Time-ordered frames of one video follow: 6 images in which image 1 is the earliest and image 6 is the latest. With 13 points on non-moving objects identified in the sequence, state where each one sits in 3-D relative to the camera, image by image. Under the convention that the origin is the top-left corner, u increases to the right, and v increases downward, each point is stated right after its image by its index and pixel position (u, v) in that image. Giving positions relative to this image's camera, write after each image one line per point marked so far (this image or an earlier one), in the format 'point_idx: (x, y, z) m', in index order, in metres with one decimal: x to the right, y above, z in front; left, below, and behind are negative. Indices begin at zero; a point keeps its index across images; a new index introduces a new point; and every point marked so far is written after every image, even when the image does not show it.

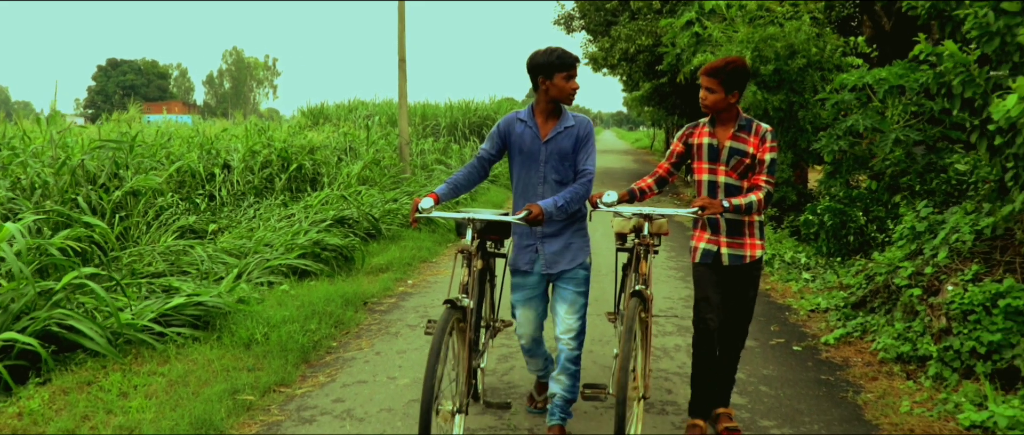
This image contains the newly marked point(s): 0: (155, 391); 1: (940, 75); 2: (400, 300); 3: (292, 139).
0: (-1.3, -0.6, +4.3) m
1: (+2.3, +0.8, +6.2) m
2: (-0.6, -0.5, +6.5) m
3: (-2.6, +0.9, +13.3) m
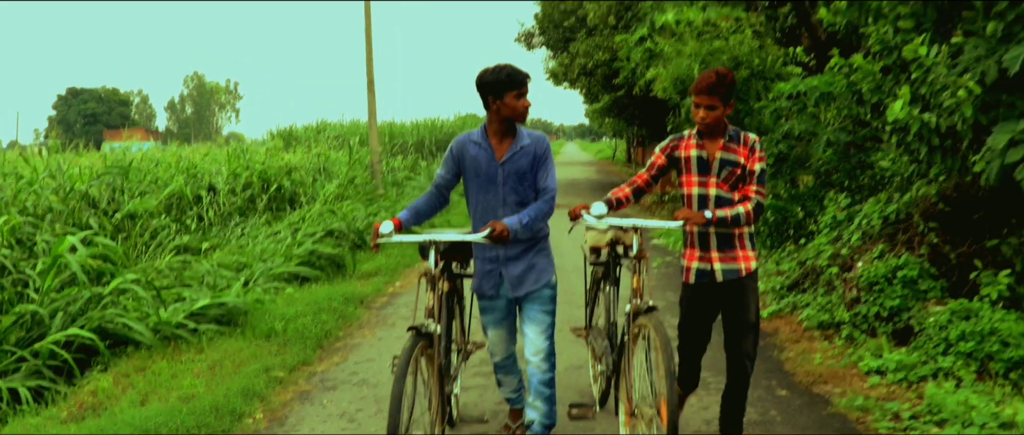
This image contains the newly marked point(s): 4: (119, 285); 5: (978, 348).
0: (-1.4, -0.7, +5.1) m
1: (+2.1, +0.8, +7.2) m
2: (-0.8, -0.5, +7.4) m
3: (-3.0, +0.7, +14.1) m
4: (-2.0, -0.3, +6.0) m
5: (+1.9, -0.5, +4.8) m
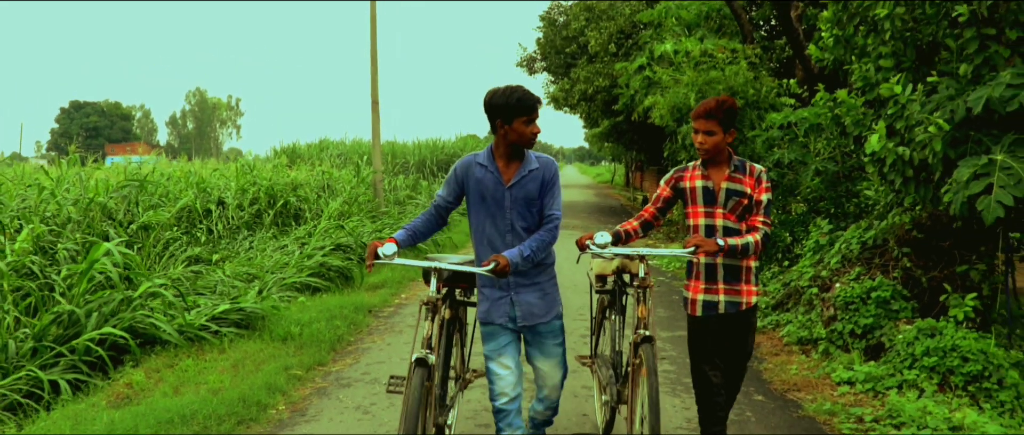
0: (-1.4, -0.7, +5.6) m
1: (+2.1, +0.7, +7.6) m
2: (-0.8, -0.6, +7.8) m
3: (-3.0, +0.5, +14.5) m
4: (-2.0, -0.4, +6.4) m
5: (+1.9, -0.7, +5.2) m
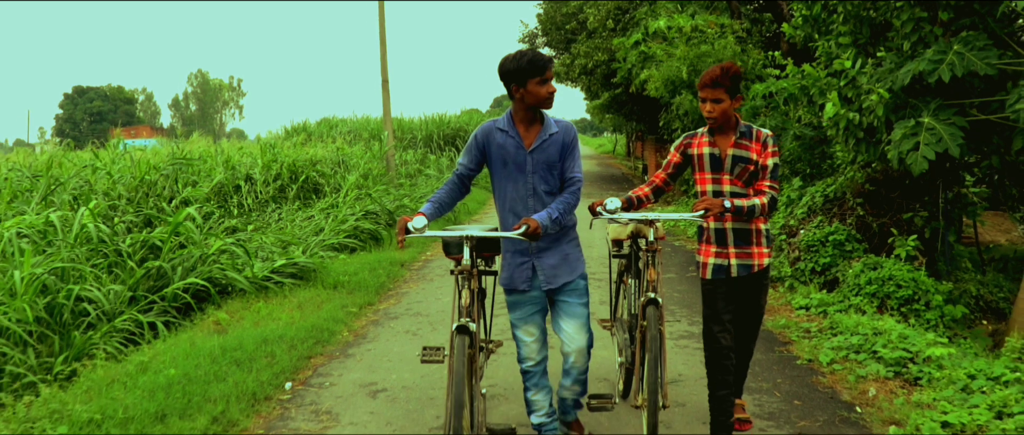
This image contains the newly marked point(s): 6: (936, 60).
0: (-1.3, -0.5, +6.7) m
1: (+2.2, +1.0, +8.8) m
2: (-0.7, -0.4, +9.0) m
3: (-2.9, +0.9, +15.7) m
4: (-1.9, -0.2, +7.6) m
5: (+2.0, -0.4, +6.4) m
6: (+2.3, +0.8, +6.2) m
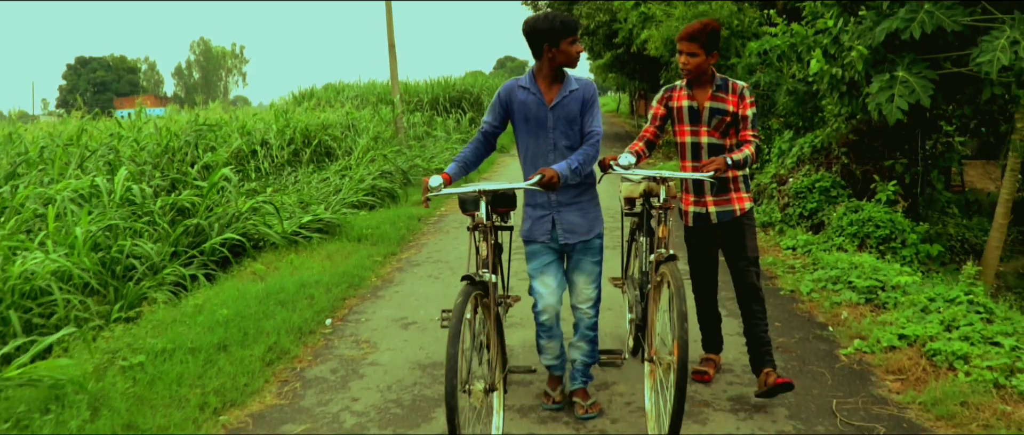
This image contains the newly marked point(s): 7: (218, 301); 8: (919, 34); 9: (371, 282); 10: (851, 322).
0: (-1.2, -0.3, +7.3) m
1: (+2.3, +1.4, +9.3) m
2: (-0.6, 0.0, +9.6) m
3: (-2.8, +1.4, +16.3) m
4: (-1.8, +0.1, +8.2) m
5: (+2.1, -0.1, +7.0) m
6: (+2.3, +1.2, +6.7) m
7: (-1.4, -0.4, +5.7) m
8: (+2.3, +1.1, +6.6) m
9: (-0.8, -0.4, +6.5) m
10: (+1.4, -0.4, +4.8) m
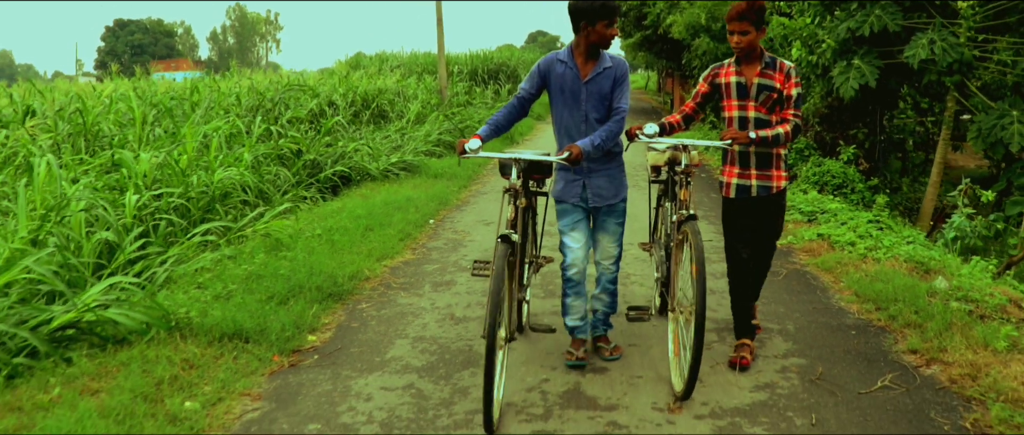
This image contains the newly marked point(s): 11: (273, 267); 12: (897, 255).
0: (-0.8, +0.3, +9.7) m
1: (+2.7, +1.8, +11.5) m
2: (-0.2, +0.5, +11.9) m
3: (-2.2, +2.1, +18.6) m
4: (-1.4, +0.6, +10.5) m
5: (+2.5, +0.3, +9.2) m
6: (+2.7, +1.5, +9.0) m
7: (-1.1, +0.1, +8.0) m
8: (+2.7, +1.4, +8.9) m
9: (-0.4, +0.1, +8.8) m
10: (+1.7, -0.1, +7.1) m
11: (-1.1, -0.2, +5.5) m
12: (+1.9, -0.2, +5.8) m
